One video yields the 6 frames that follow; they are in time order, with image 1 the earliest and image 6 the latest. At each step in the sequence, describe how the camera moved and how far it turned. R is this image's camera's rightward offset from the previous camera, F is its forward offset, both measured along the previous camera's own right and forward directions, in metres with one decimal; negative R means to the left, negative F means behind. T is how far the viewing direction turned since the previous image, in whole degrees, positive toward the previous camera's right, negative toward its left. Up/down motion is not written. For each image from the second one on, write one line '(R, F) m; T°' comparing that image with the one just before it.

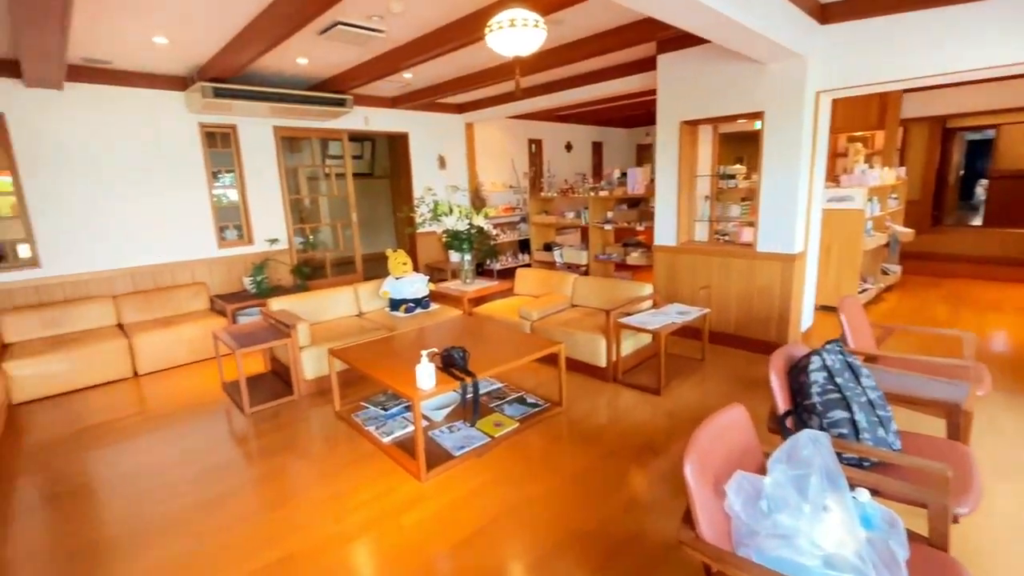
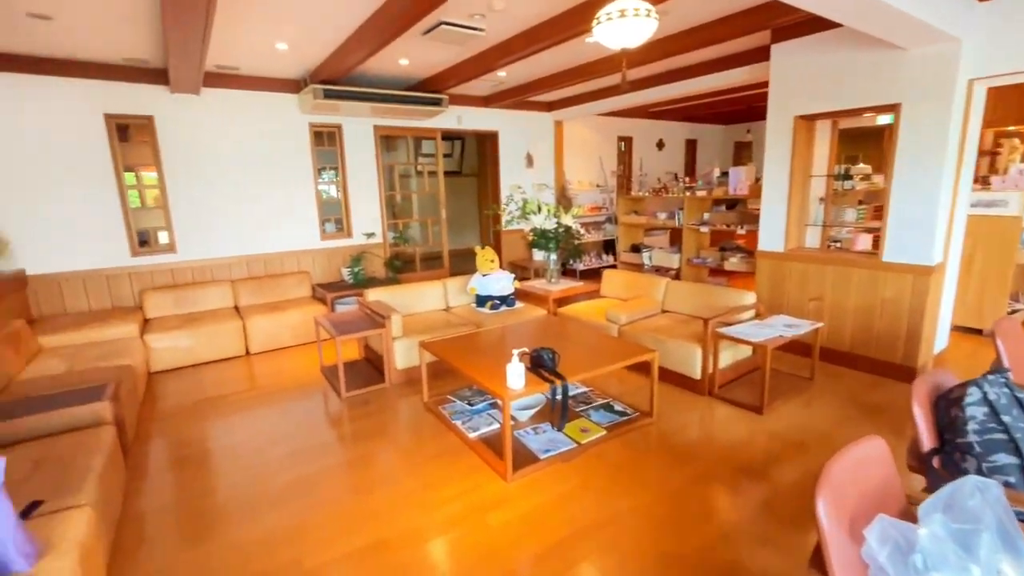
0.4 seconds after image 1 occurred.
(-0.1, +0.1) m; -9°
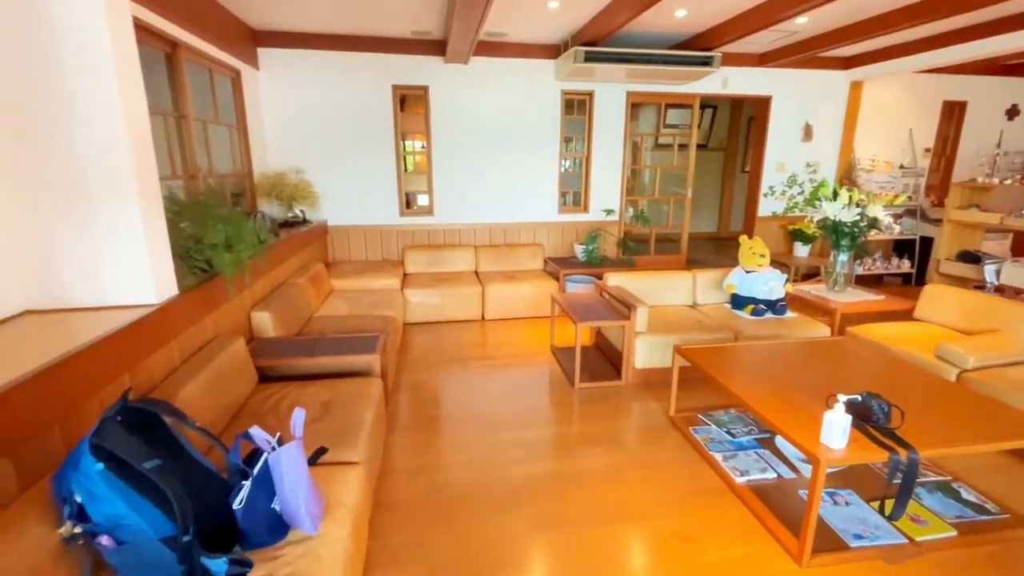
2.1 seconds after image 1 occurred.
(-0.4, +0.4) m; -23°
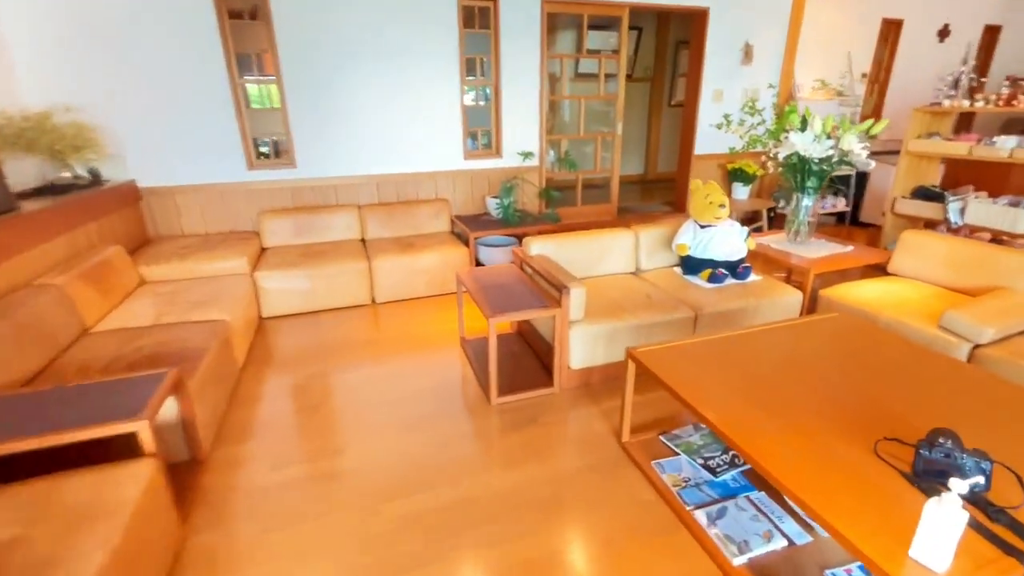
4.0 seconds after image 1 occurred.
(+0.2, +0.9) m; +9°
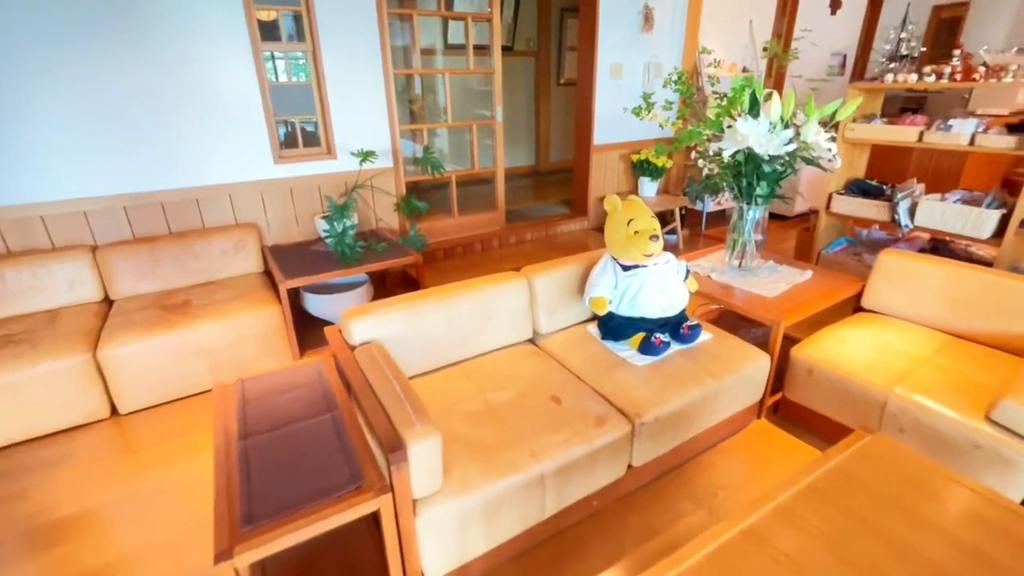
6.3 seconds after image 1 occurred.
(+0.3, +1.1) m; +11°
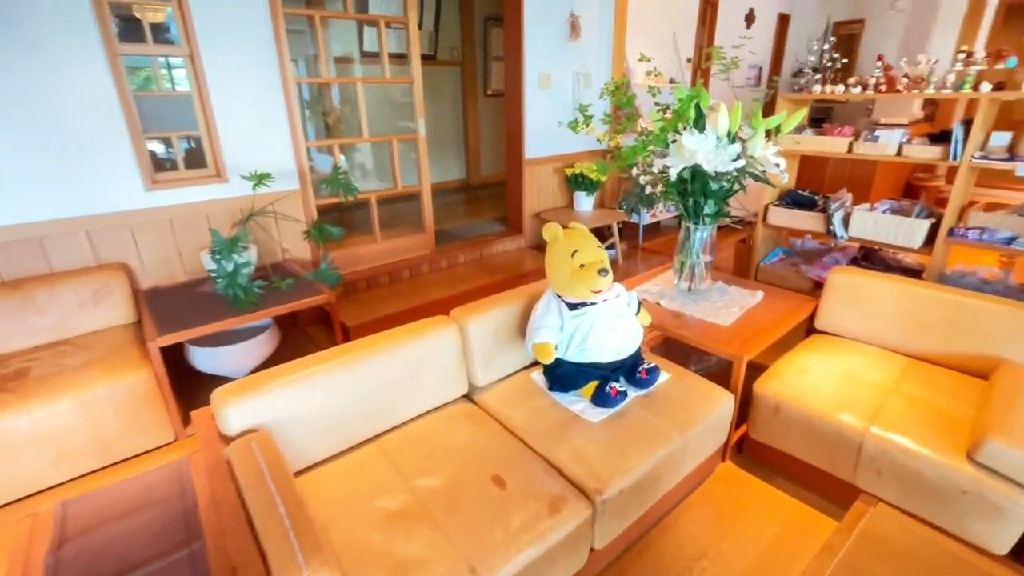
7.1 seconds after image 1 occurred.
(0.0, +0.3) m; +7°
